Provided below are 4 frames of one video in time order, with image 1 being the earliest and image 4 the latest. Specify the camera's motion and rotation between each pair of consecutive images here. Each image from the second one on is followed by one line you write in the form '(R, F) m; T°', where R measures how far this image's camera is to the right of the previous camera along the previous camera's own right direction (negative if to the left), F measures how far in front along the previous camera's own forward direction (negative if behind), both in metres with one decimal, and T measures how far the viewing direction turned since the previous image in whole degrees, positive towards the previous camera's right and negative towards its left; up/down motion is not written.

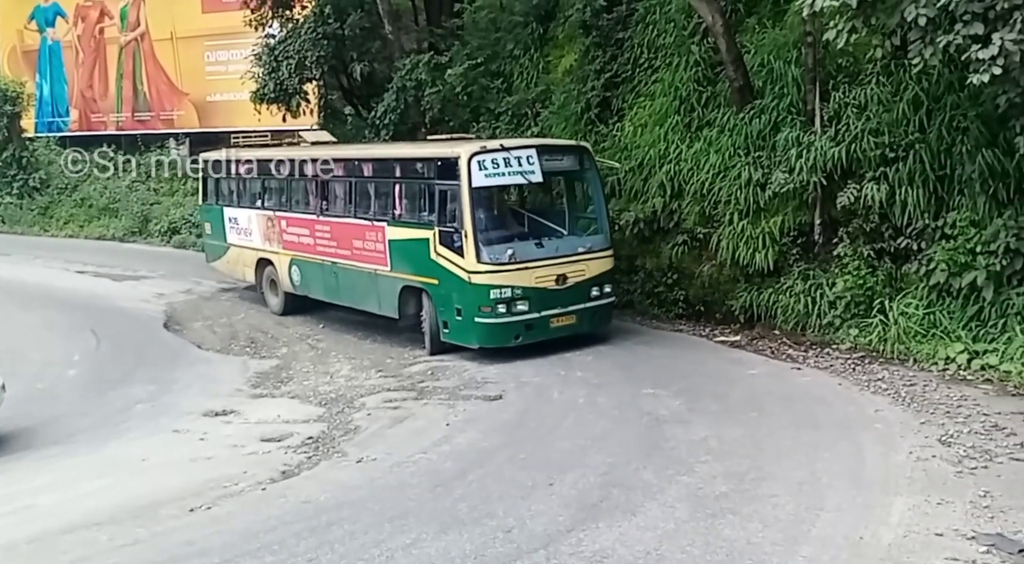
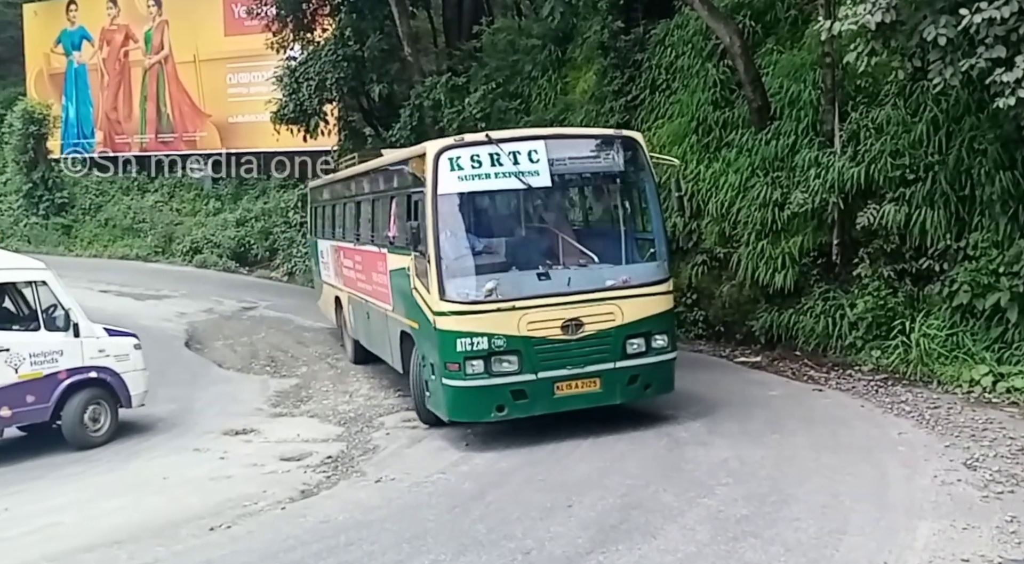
(0.0, 0.0) m; -1°
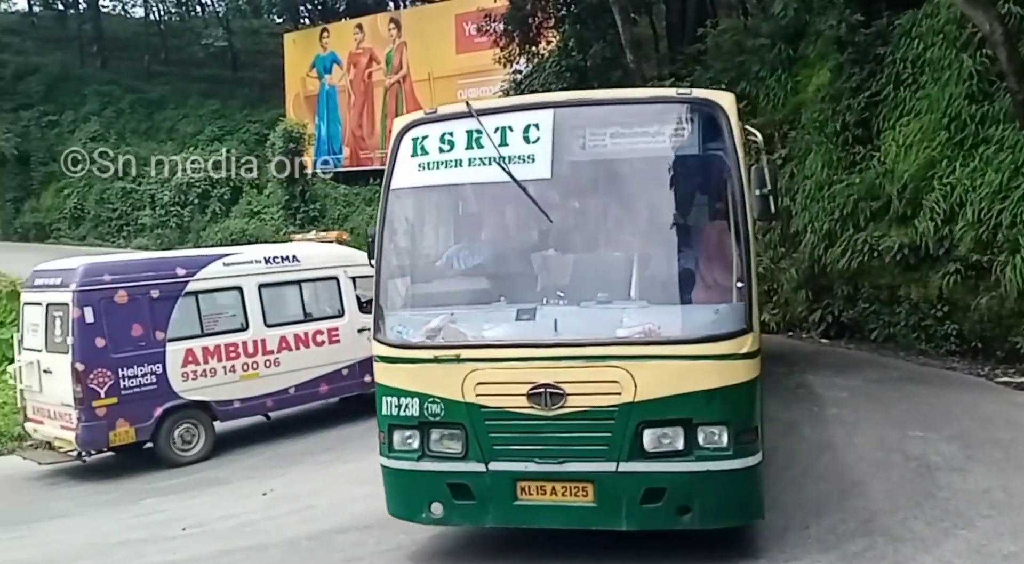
(0.0, +0.1) m; -13°
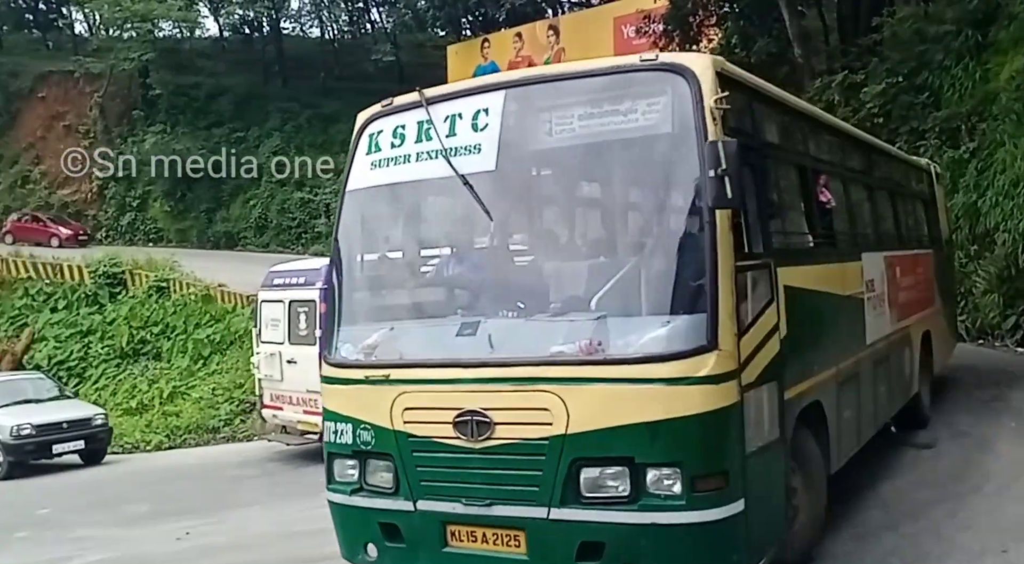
(+0.8, 0.0) m; -11°
